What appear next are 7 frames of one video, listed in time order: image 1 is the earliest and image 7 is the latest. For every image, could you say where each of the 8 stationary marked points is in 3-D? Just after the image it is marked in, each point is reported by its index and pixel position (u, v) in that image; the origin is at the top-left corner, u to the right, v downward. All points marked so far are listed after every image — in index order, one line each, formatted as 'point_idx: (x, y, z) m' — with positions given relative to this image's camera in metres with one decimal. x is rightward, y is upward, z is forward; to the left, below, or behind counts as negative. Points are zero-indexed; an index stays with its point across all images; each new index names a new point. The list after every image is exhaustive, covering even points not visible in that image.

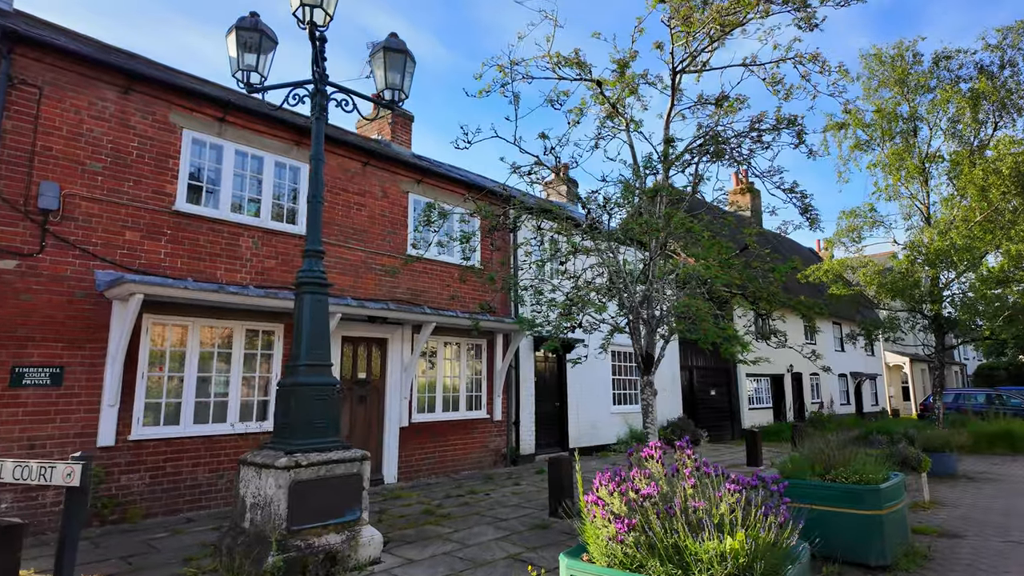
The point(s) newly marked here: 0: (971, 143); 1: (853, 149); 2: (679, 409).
0: (+13.4, +4.2, +17.3) m
1: (+10.8, +4.4, +18.7) m
2: (+4.5, -3.3, +16.1) m
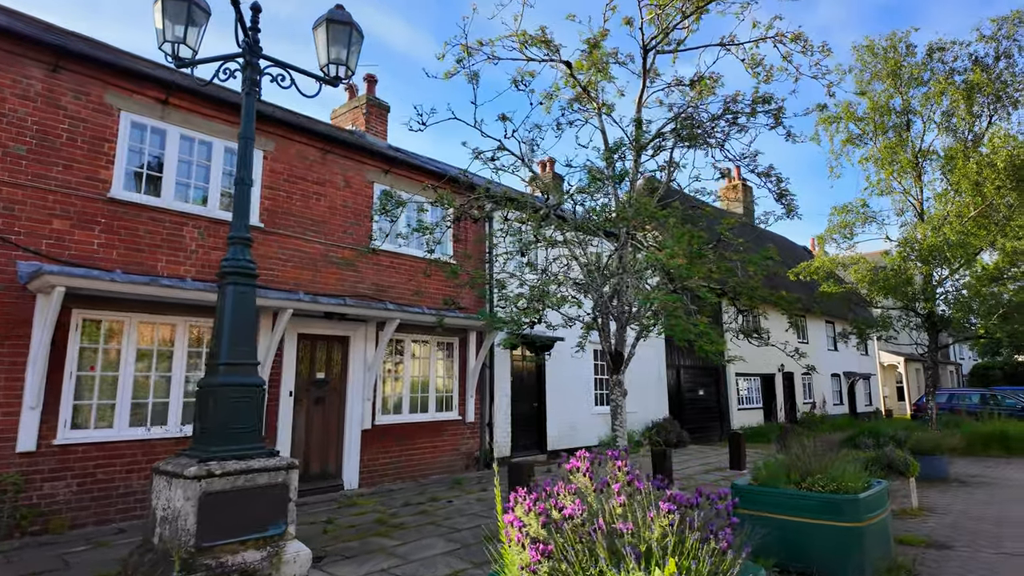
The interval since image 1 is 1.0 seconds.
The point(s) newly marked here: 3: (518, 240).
0: (+12.9, +4.3, +16.8) m
1: (+10.3, +4.5, +18.2) m
2: (+4.0, -3.2, +15.6) m
3: (-0.1, +0.6, +7.4) m
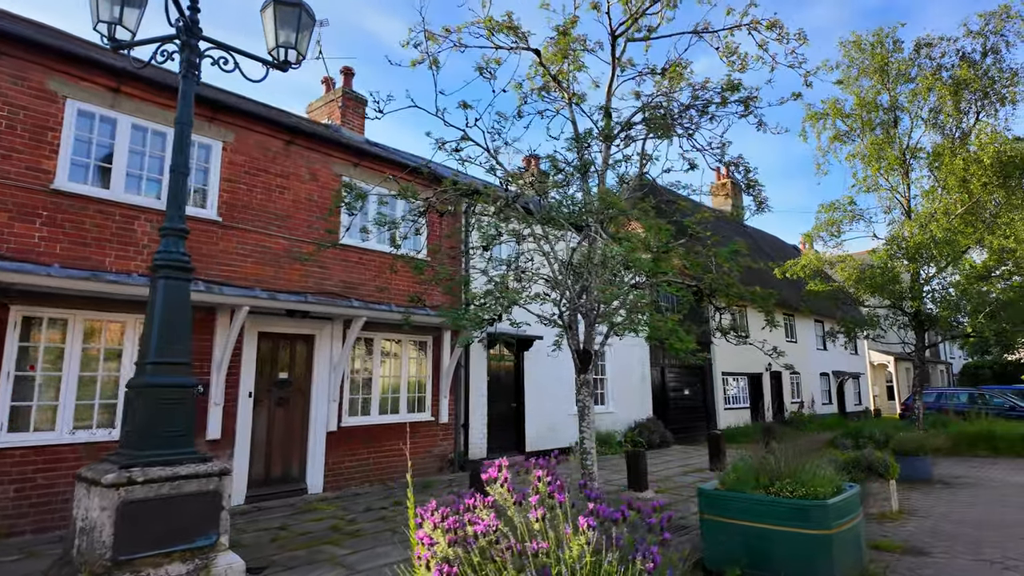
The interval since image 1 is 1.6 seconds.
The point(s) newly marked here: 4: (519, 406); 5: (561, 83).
0: (+12.4, +4.4, +16.7) m
1: (+9.8, +4.5, +18.0) m
2: (+3.5, -3.2, +15.4) m
3: (-0.5, +0.7, +7.1) m
4: (+0.1, -2.4, +11.9) m
5: (+0.6, +2.5, +7.3) m
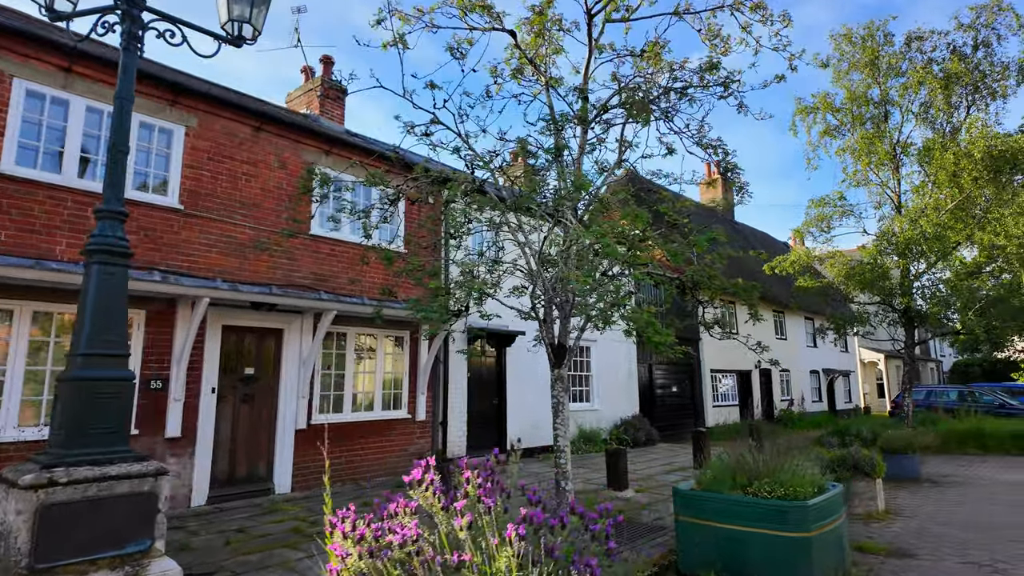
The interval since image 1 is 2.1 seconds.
0: (+12.0, +4.5, +16.5) m
1: (+9.4, +4.6, +17.8) m
2: (+3.1, -3.0, +15.1) m
3: (-0.8, +0.8, +6.8) m
4: (-0.2, -2.3, +11.6) m
5: (+0.3, +2.6, +7.0) m
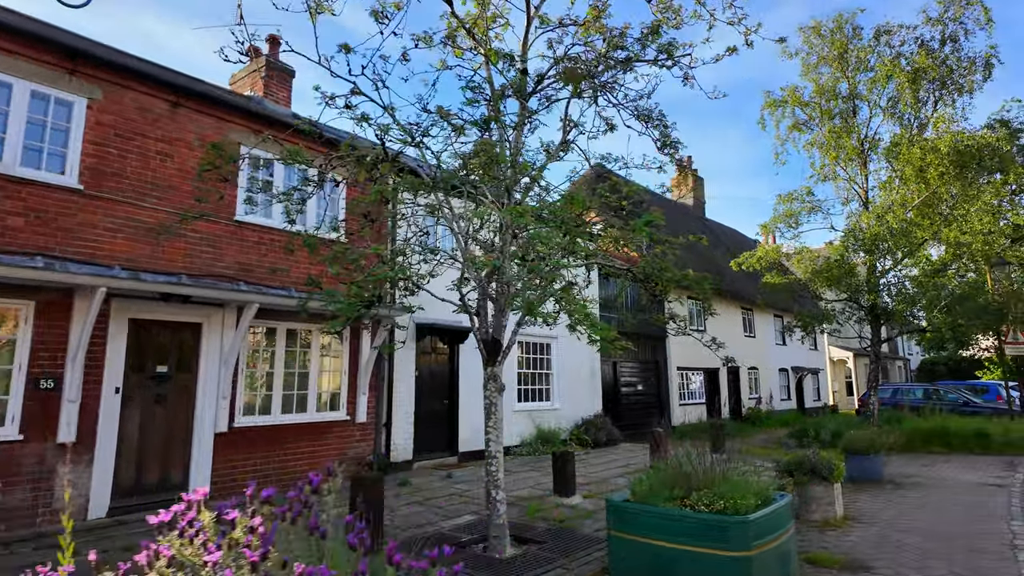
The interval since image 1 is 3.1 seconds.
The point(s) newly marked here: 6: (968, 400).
0: (+11.0, +4.5, +16.3) m
1: (+8.3, +4.7, +17.5) m
2: (+2.1, -2.9, +14.7) m
3: (-1.5, +0.9, +6.2) m
4: (-1.1, -2.1, +11.0) m
5: (-0.4, +2.7, +6.4) m
6: (+13.7, -3.3, +17.7) m
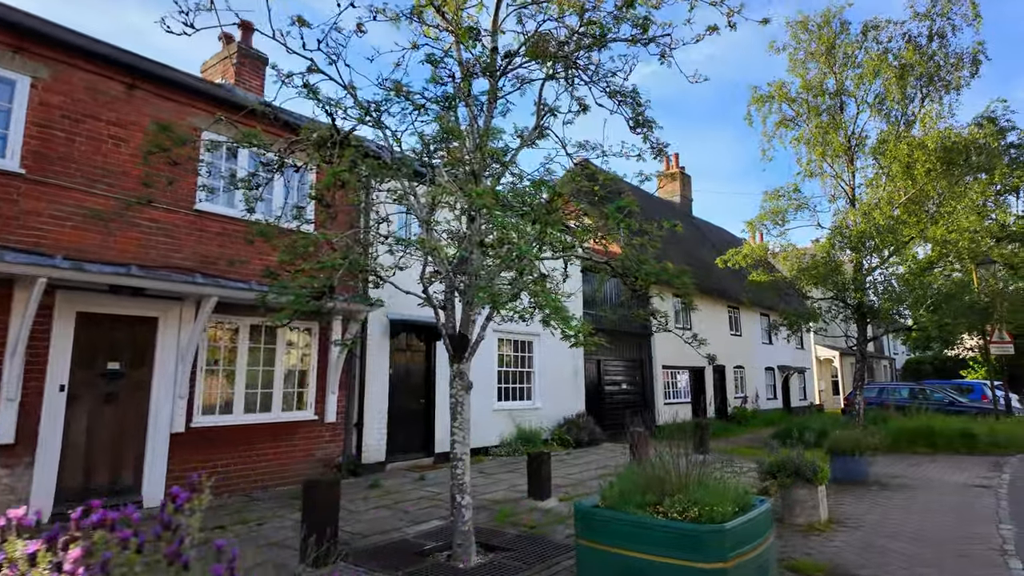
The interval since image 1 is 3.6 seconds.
0: (+10.5, +4.6, +16.1) m
1: (+7.8, +4.8, +17.3) m
2: (+1.6, -2.8, +14.4) m
3: (-1.8, +0.9, +5.8) m
4: (-1.5, -2.0, +10.6) m
5: (-0.7, +2.8, +6.1) m
6: (+13.1, -3.3, +17.6) m
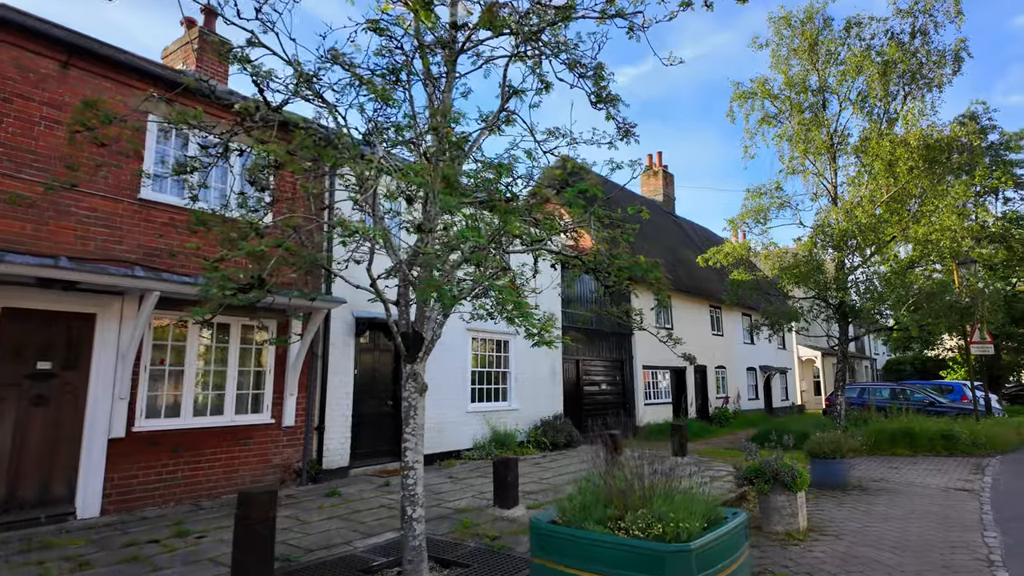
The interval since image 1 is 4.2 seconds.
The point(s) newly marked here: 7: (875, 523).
0: (+9.9, +4.6, +16.0) m
1: (+7.2, +4.8, +17.1) m
2: (+1.0, -2.8, +14.0) m
3: (-2.2, +1.0, +5.4) m
4: (-2.0, -2.0, +10.2) m
5: (-1.1, +2.9, +5.6) m
6: (+12.5, -3.3, +17.5) m
7: (+4.3, -2.8, +7.0) m
